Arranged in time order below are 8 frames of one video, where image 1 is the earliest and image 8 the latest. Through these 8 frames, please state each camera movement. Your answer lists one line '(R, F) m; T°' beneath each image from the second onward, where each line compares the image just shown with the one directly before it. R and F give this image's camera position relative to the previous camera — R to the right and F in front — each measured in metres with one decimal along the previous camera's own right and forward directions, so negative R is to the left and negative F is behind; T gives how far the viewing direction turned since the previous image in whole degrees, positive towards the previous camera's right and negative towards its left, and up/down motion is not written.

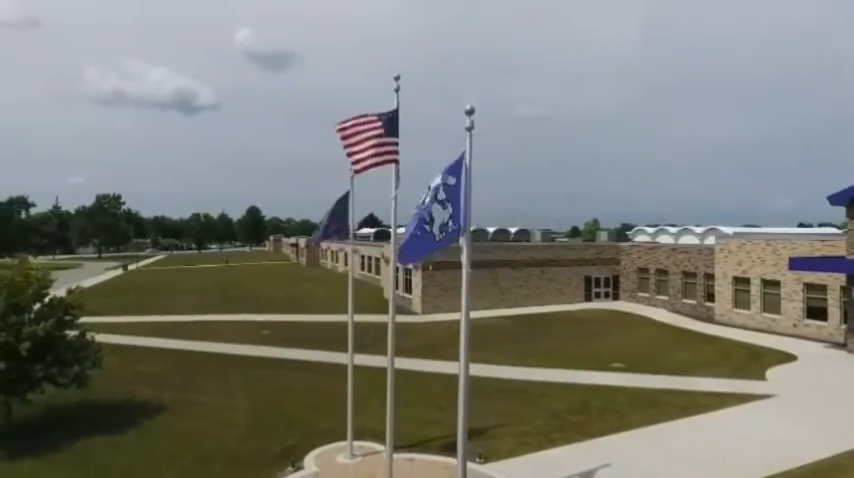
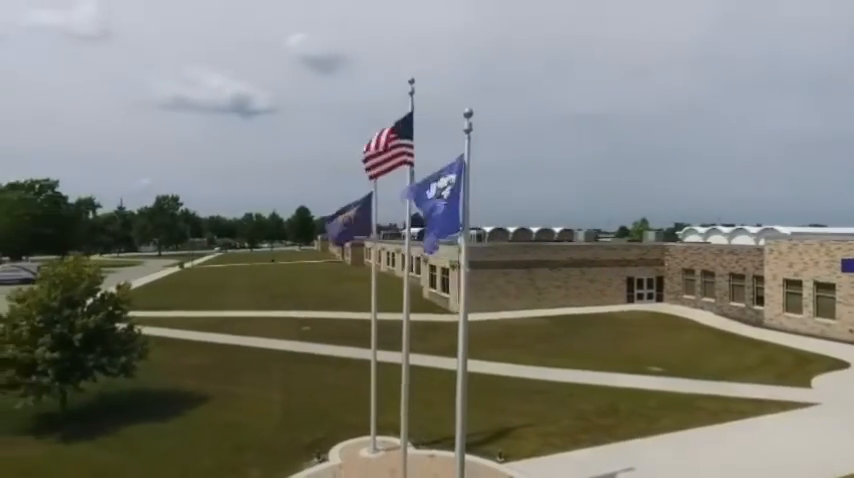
(+0.7, -0.2) m; -5°
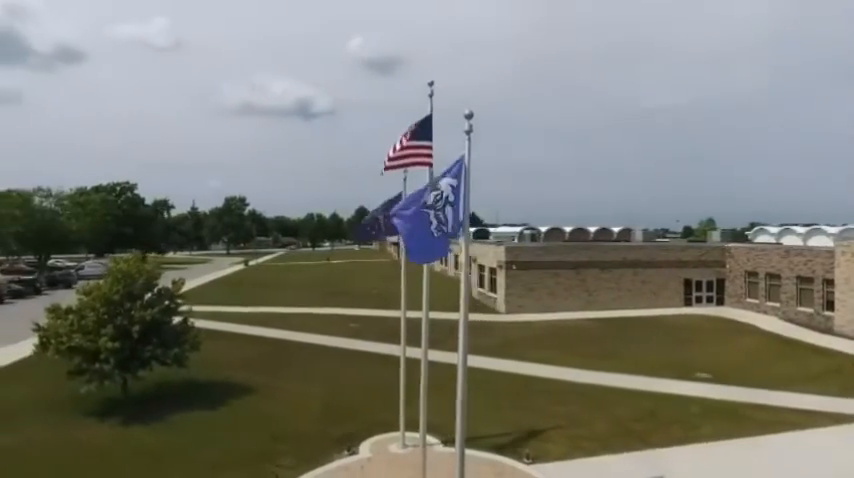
(+0.8, -0.1) m; -6°
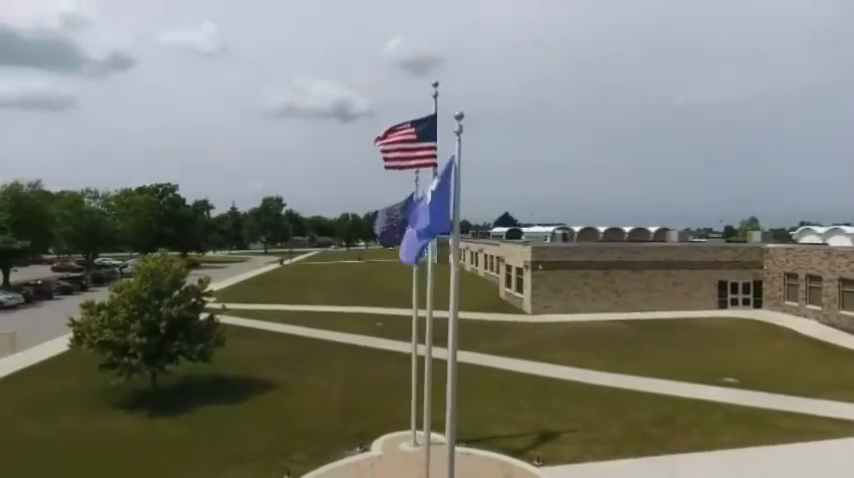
(+0.7, 0.0) m; -4°
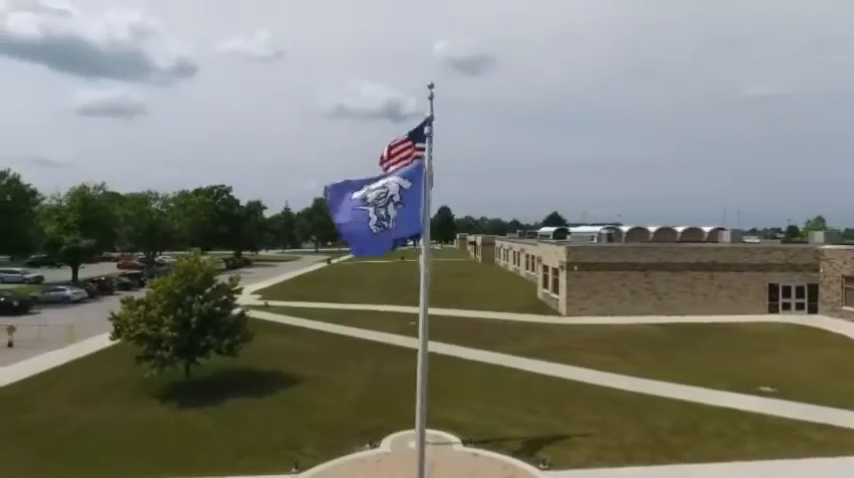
(+1.2, 0.0) m; -6°
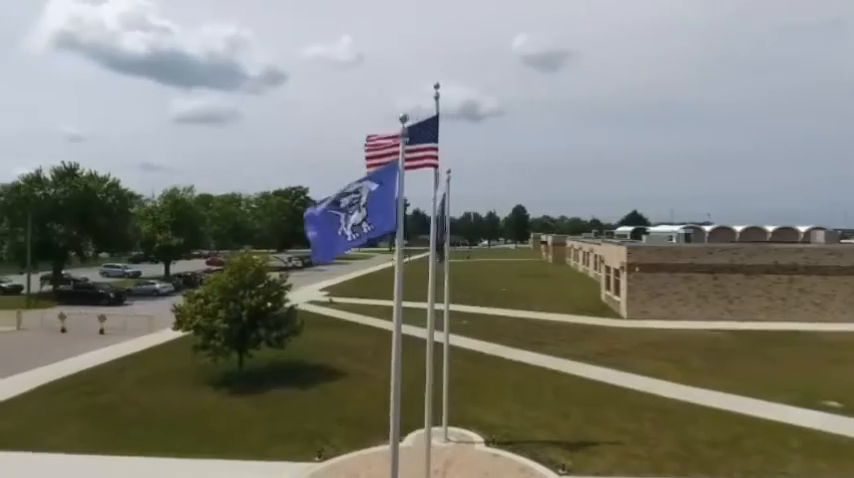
(+1.5, 0.0) m; -8°
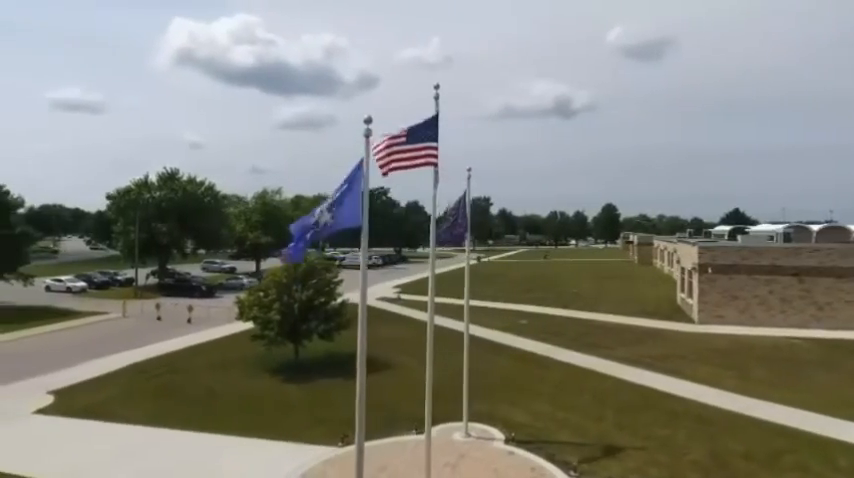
(+1.9, -0.2) m; -10°
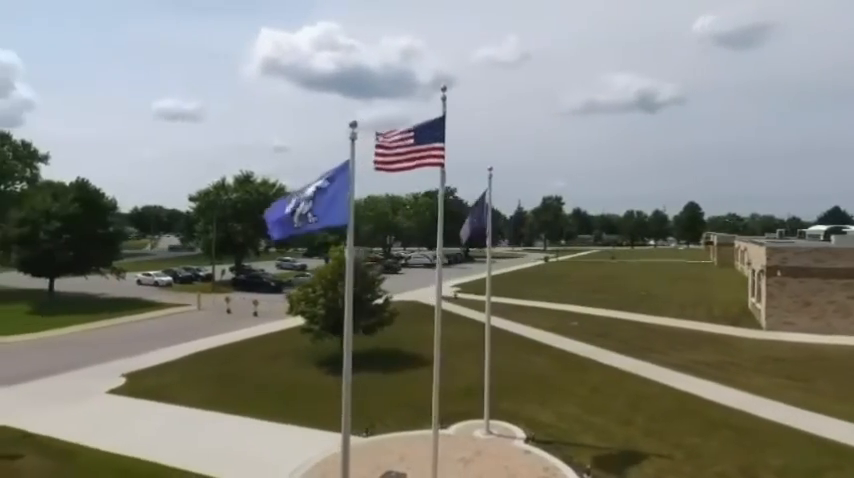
(+1.5, -0.2) m; -8°
